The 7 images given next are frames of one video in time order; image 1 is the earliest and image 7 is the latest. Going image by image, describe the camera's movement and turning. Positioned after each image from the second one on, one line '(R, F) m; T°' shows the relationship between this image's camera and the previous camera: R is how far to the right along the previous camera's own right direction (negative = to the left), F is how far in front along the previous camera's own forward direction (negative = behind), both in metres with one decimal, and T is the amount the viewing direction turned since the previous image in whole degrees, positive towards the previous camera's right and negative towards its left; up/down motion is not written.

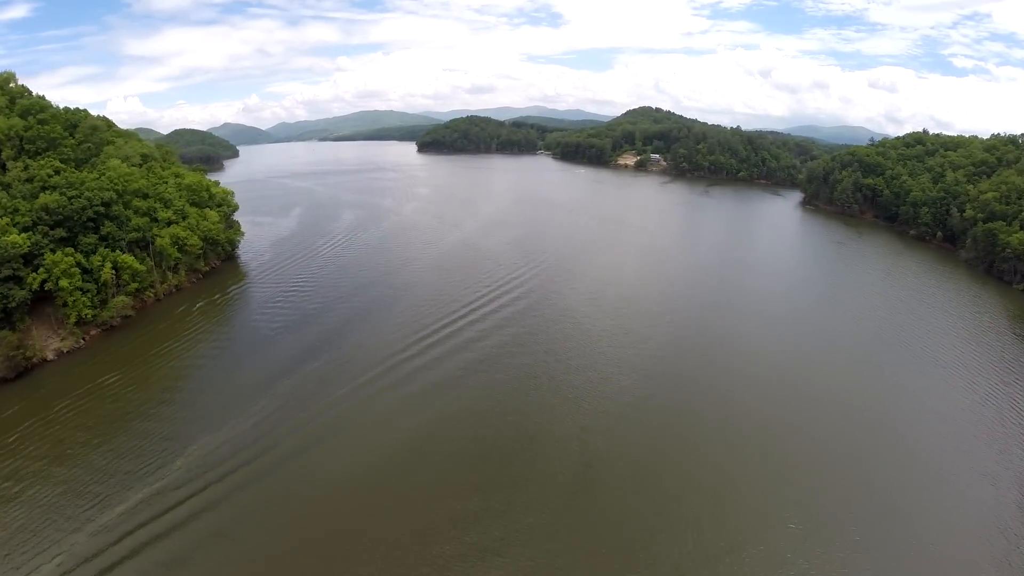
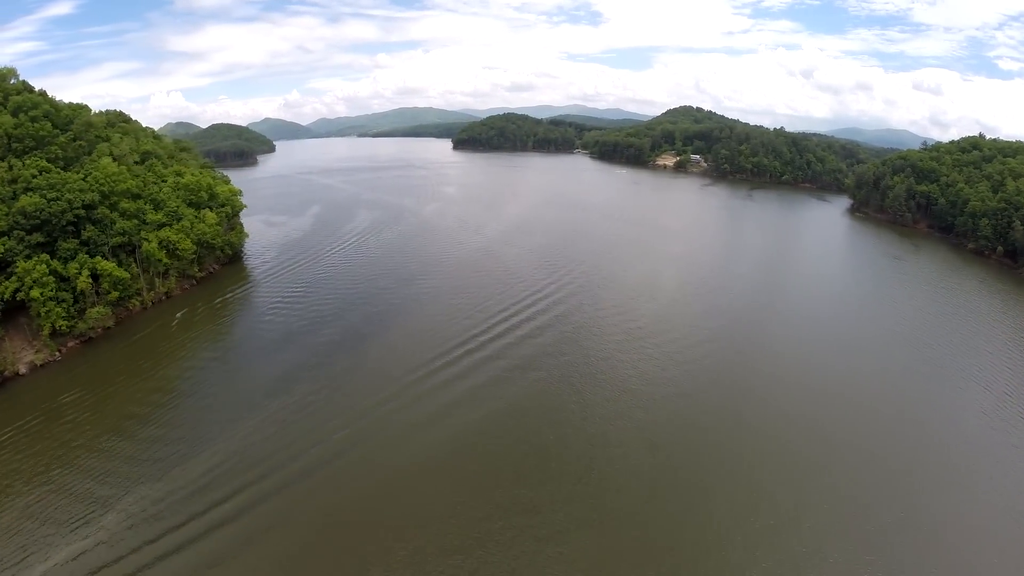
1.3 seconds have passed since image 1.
(+0.5, +2.4) m; -3°
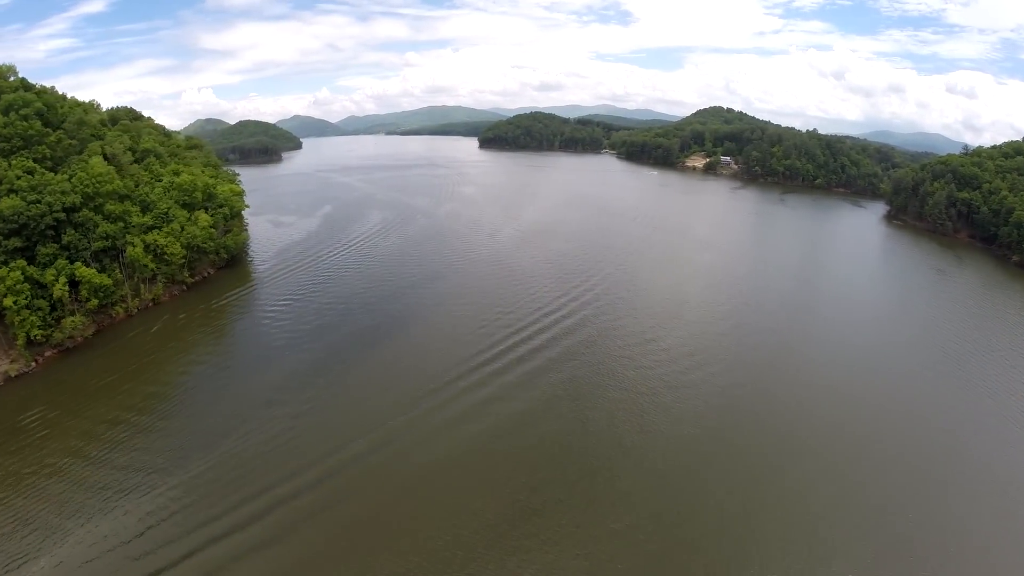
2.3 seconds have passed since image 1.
(+0.7, +1.7) m; -2°
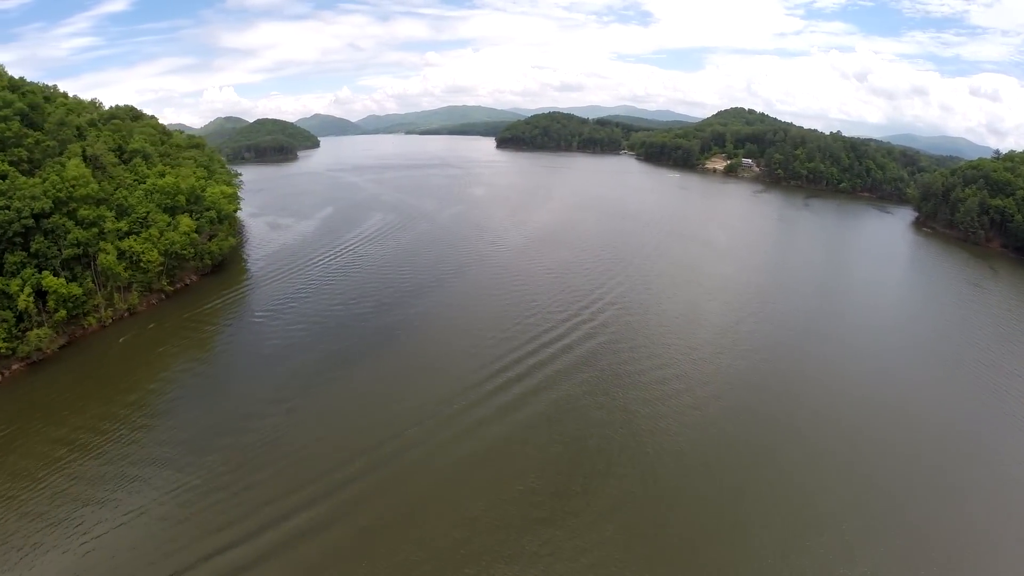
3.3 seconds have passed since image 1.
(+1.1, +1.2) m; -2°
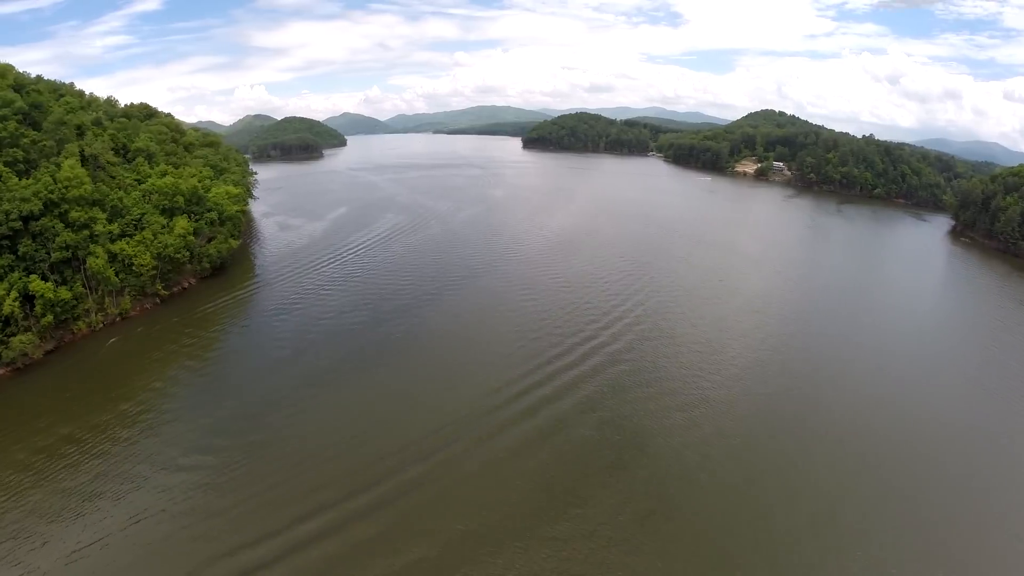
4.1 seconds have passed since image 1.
(+0.7, +1.3) m; -2°
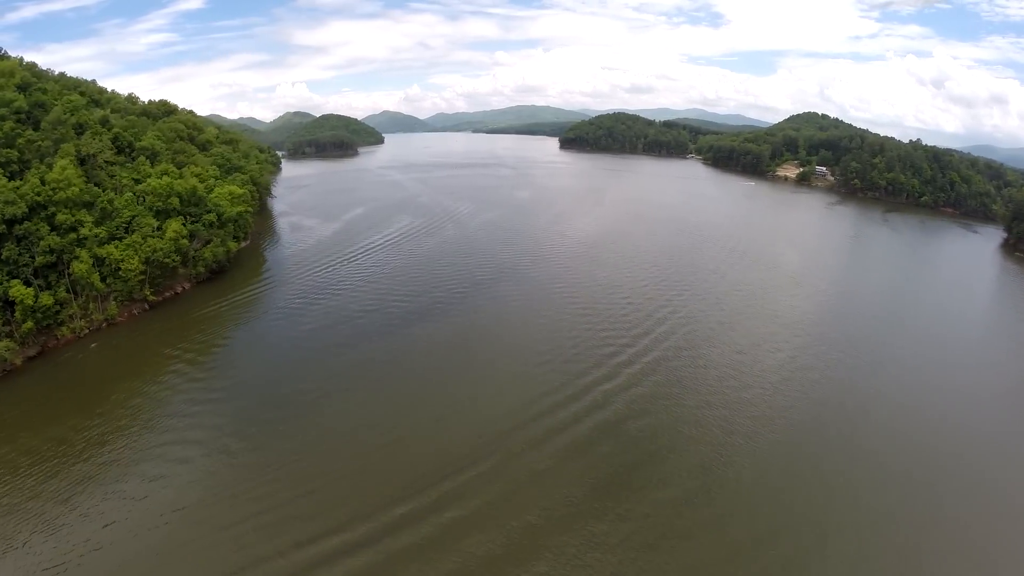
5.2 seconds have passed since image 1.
(+1.3, +1.4) m; -3°
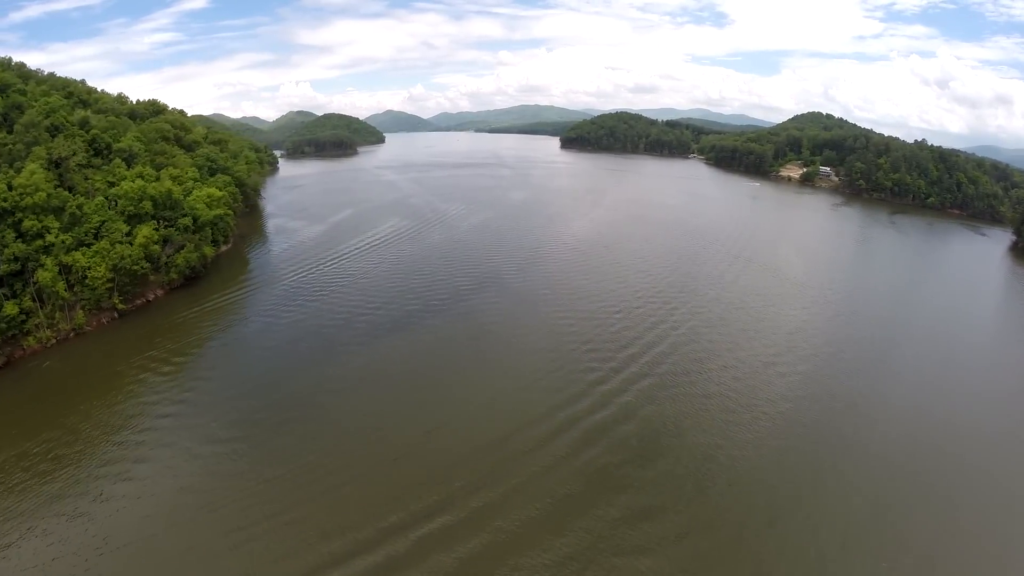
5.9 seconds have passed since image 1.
(+1.3, +0.1) m; 0°
